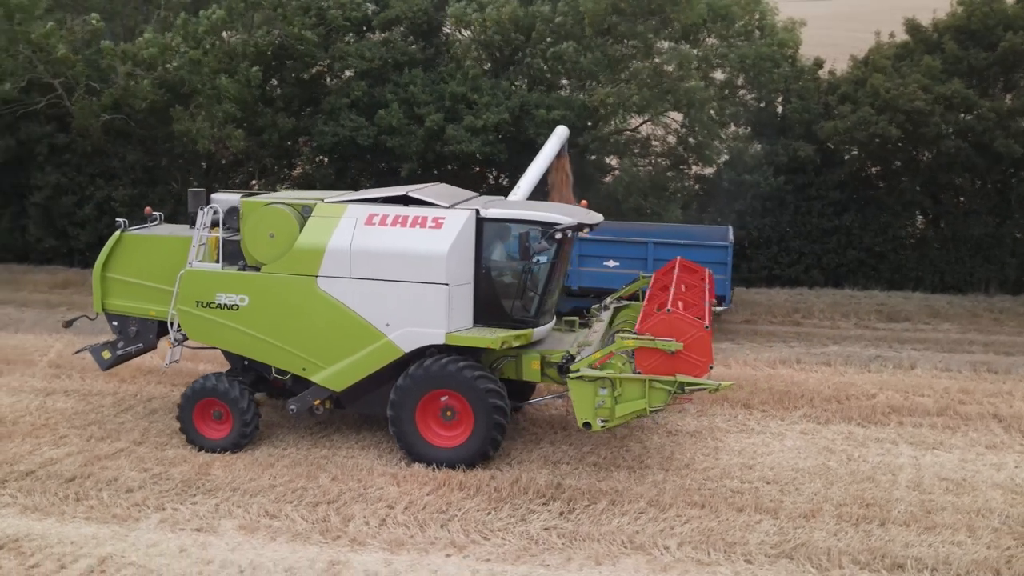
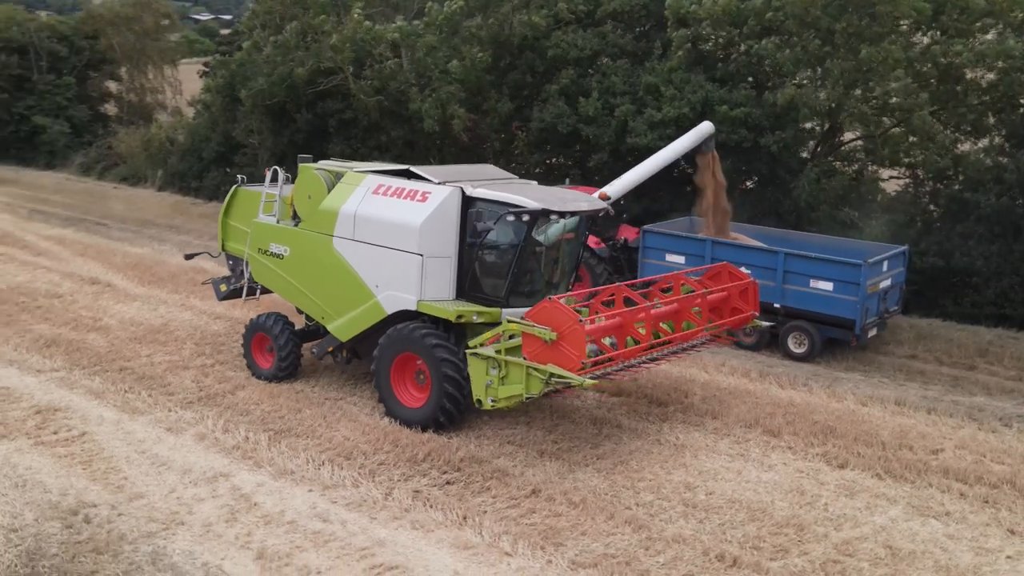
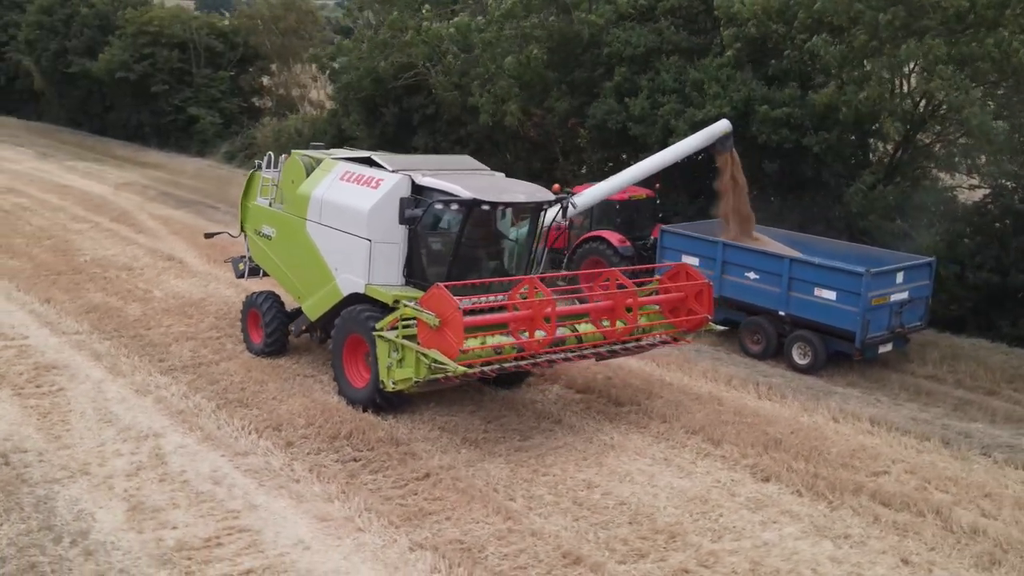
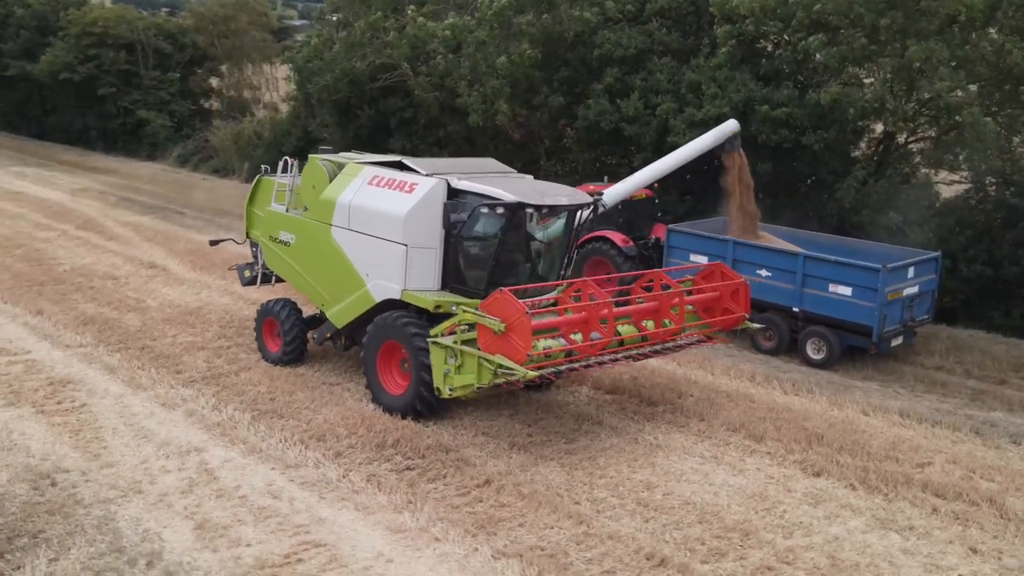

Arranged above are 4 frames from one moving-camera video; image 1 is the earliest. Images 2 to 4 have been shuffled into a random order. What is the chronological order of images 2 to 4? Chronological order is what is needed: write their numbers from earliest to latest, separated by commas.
2, 4, 3
